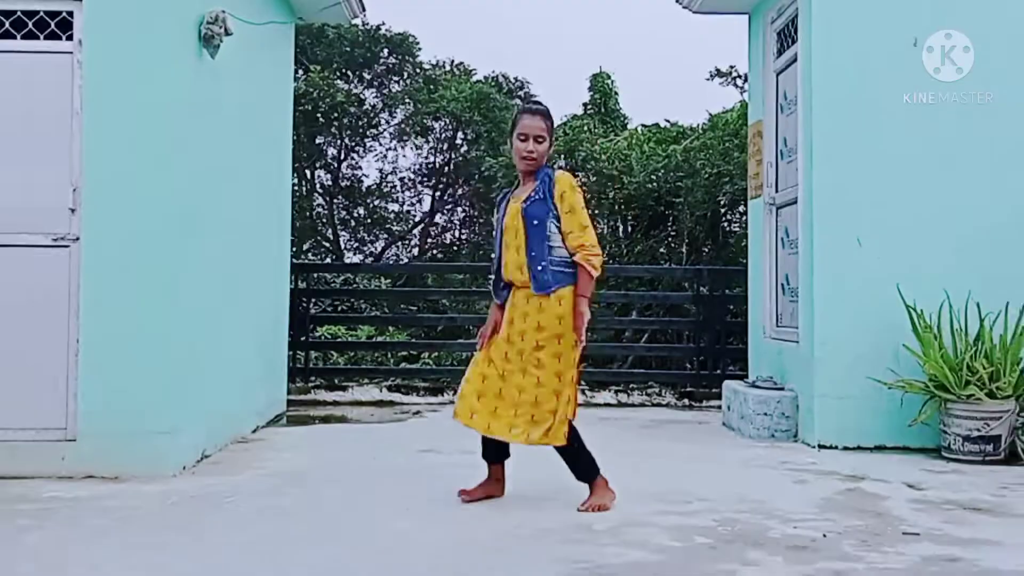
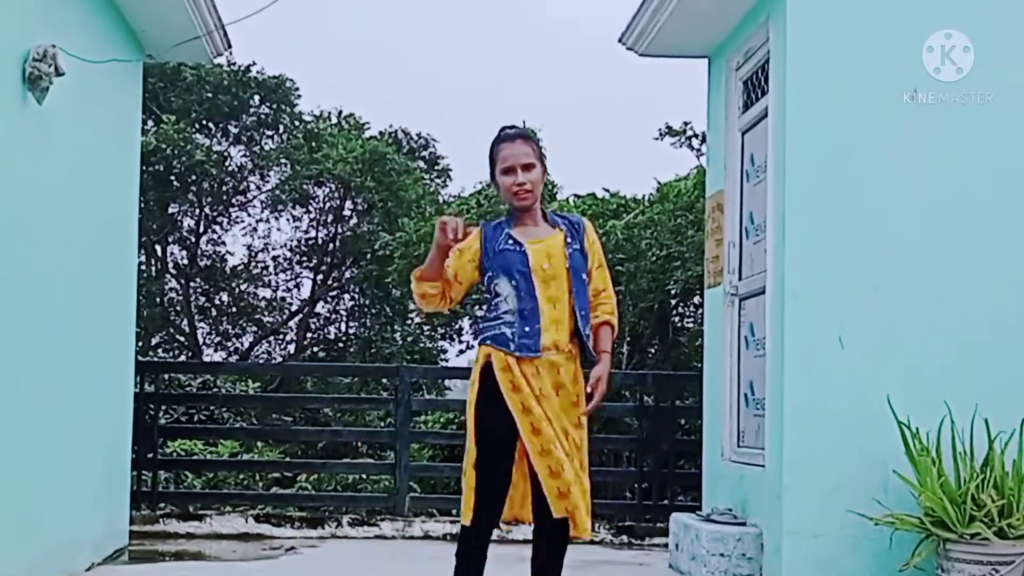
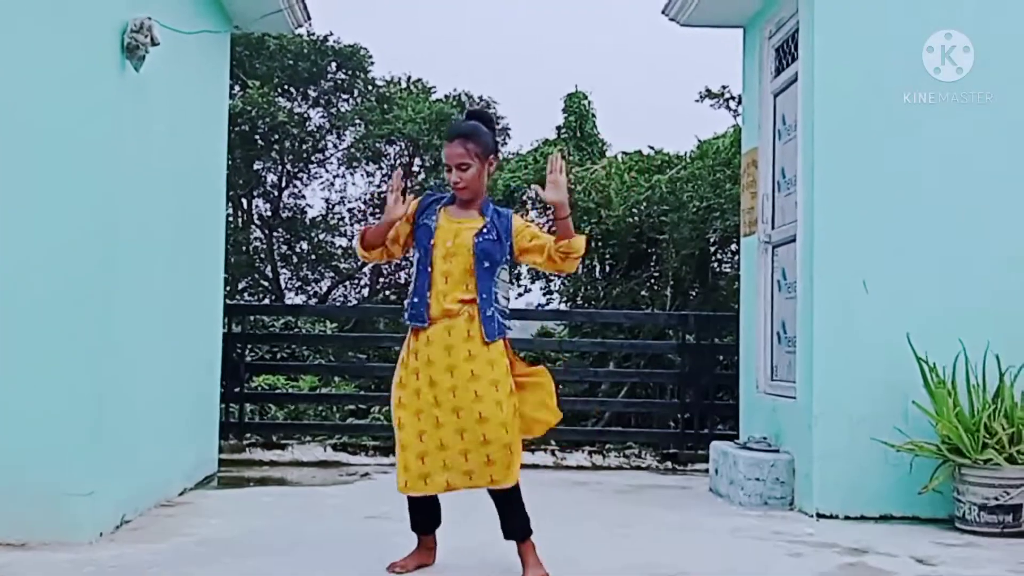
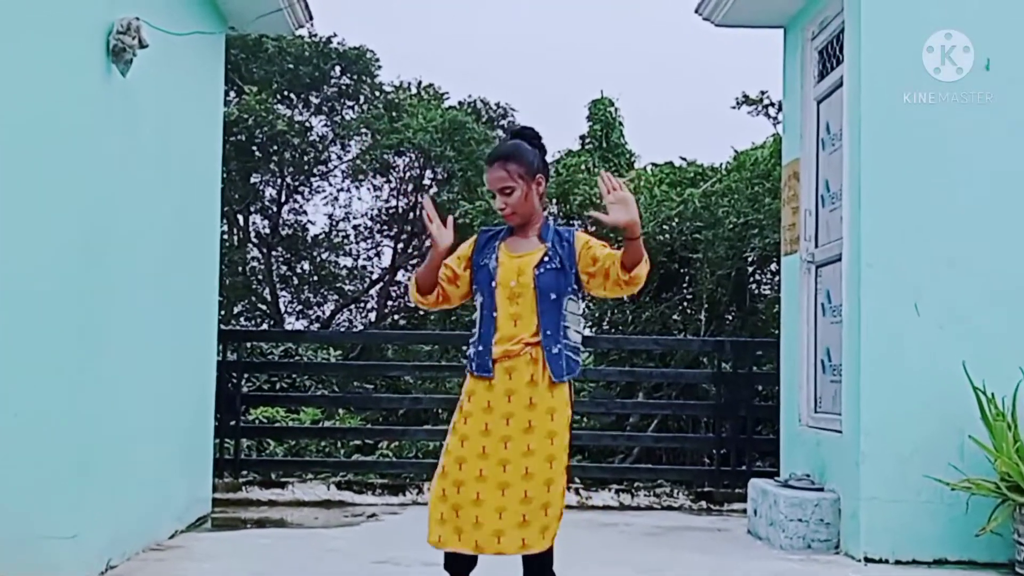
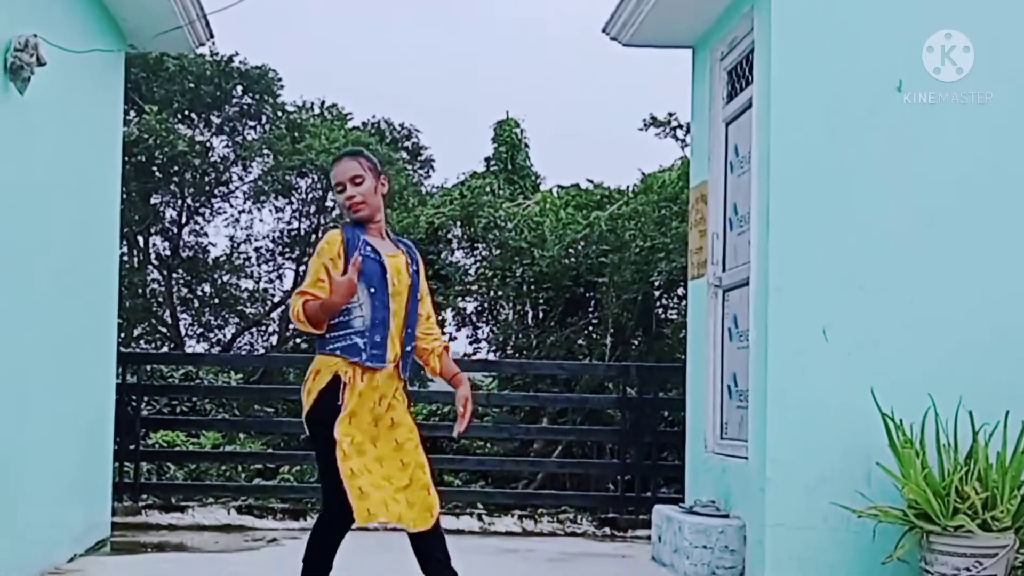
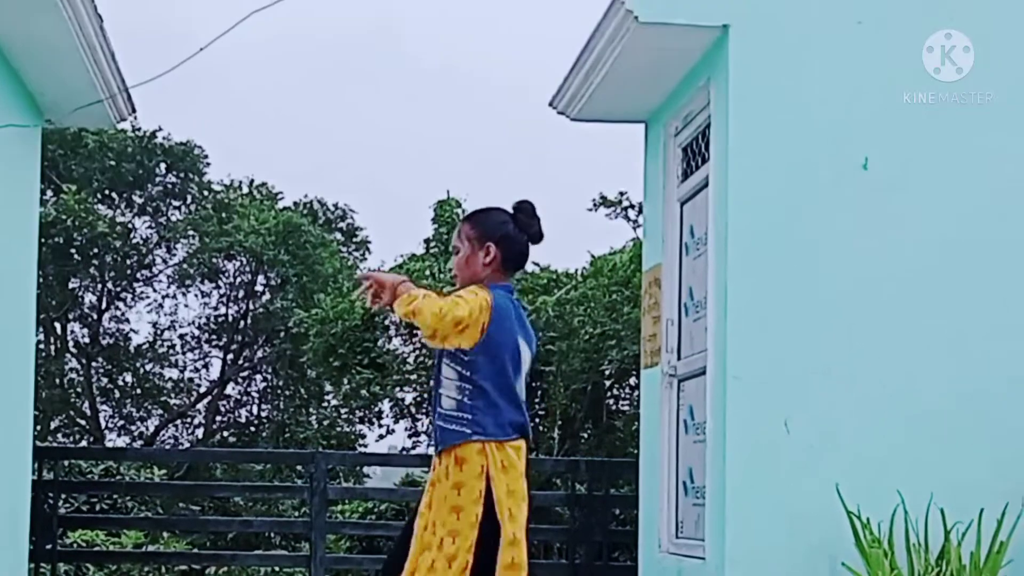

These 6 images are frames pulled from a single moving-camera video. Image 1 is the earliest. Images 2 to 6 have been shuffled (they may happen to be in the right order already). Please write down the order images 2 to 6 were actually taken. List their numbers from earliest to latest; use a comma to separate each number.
4, 3, 2, 6, 5
